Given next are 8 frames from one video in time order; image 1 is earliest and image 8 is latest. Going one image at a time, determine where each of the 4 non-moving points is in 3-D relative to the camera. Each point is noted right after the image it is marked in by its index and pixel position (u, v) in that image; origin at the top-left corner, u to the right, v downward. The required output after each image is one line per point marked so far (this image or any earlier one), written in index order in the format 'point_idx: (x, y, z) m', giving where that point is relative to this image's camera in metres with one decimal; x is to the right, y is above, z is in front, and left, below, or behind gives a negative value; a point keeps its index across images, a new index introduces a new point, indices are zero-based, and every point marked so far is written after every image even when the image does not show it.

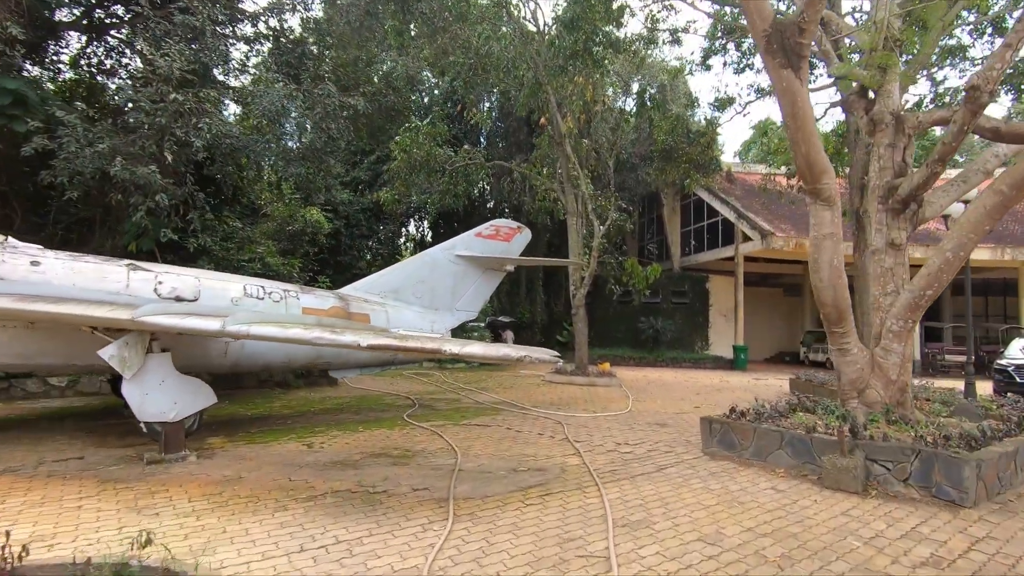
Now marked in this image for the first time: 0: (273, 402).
0: (-3.9, -1.9, +8.9) m
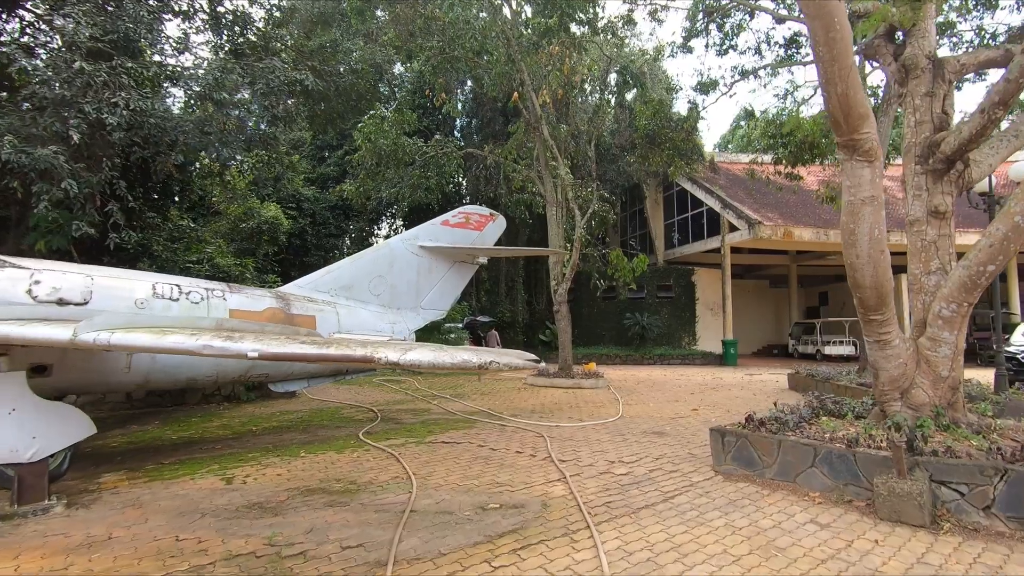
0: (-4.3, -1.9, +7.7) m
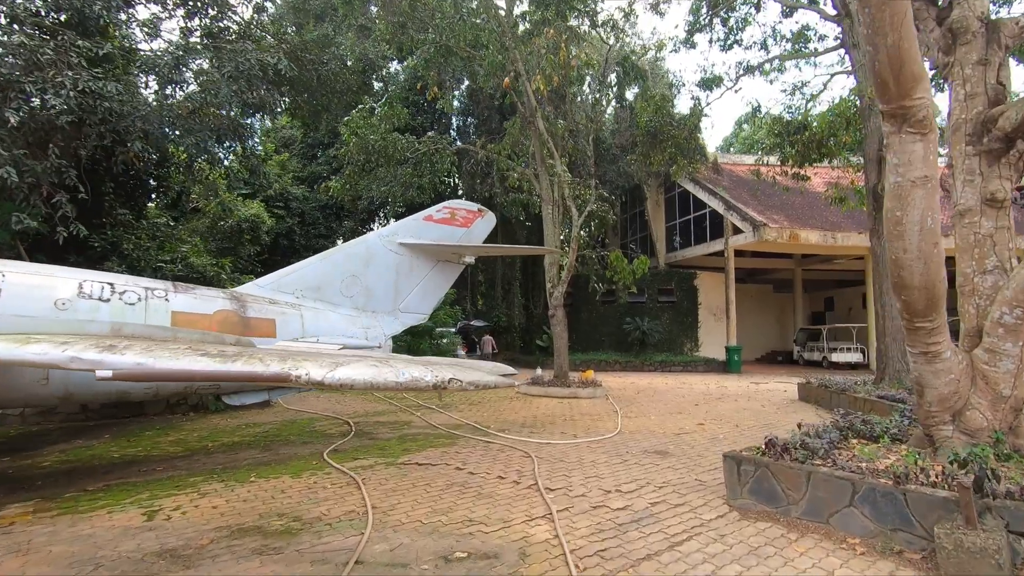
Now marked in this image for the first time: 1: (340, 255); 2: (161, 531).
0: (-4.5, -1.9, +7.0) m
1: (-2.1, +0.4, +6.5) m
2: (-2.3, -1.6, +3.5) m
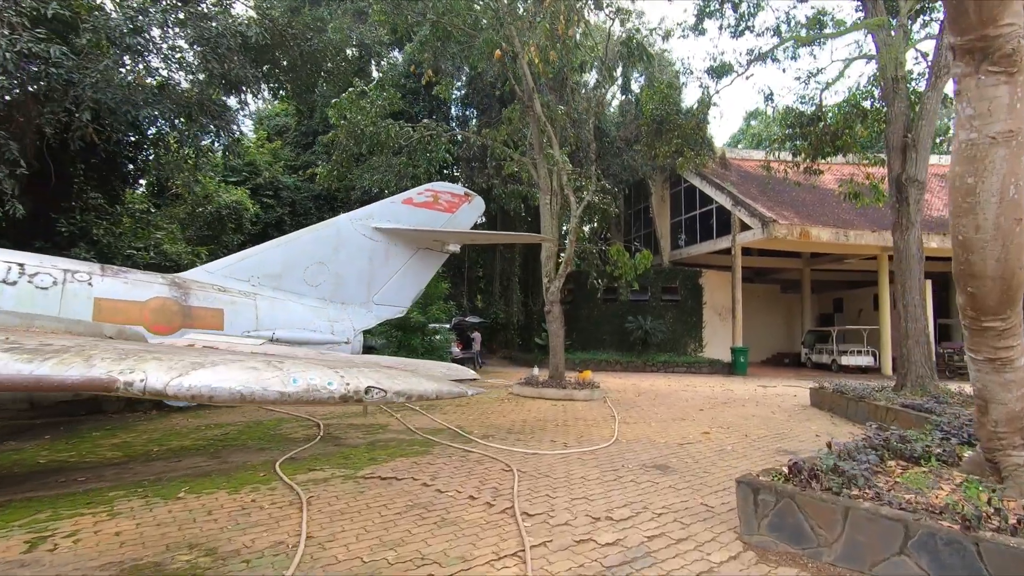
0: (-4.6, -1.7, +6.3) m
1: (-2.2, +0.5, +5.8) m
2: (-2.5, -1.4, +2.8) m
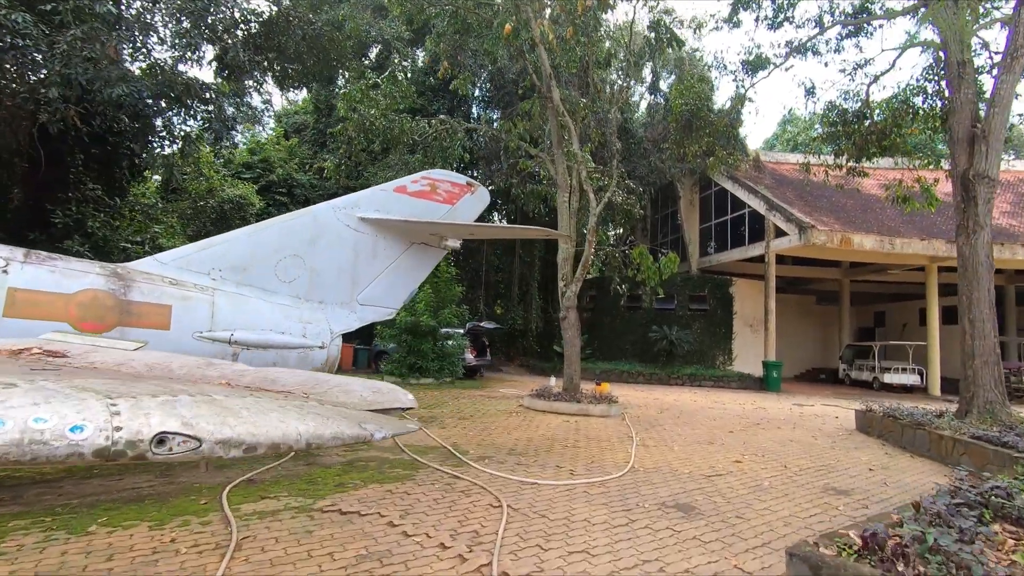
0: (-4.6, -1.7, +5.7) m
1: (-2.2, +0.6, +5.1) m
2: (-2.6, -1.4, +2.1) m
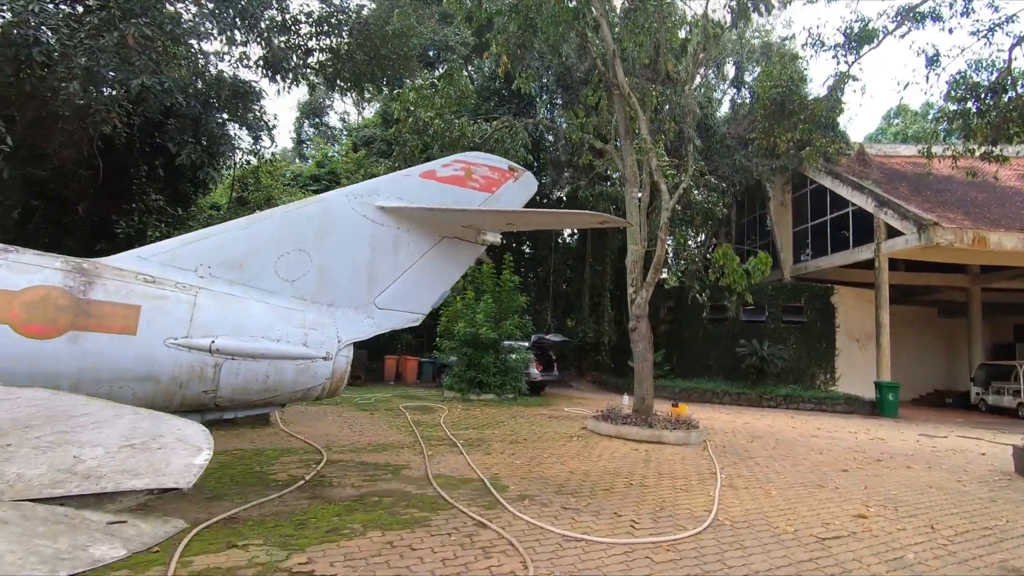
0: (-4.2, -1.7, +5.3) m
1: (-1.9, +0.6, +4.4) m
2: (-2.7, -1.3, +1.4) m
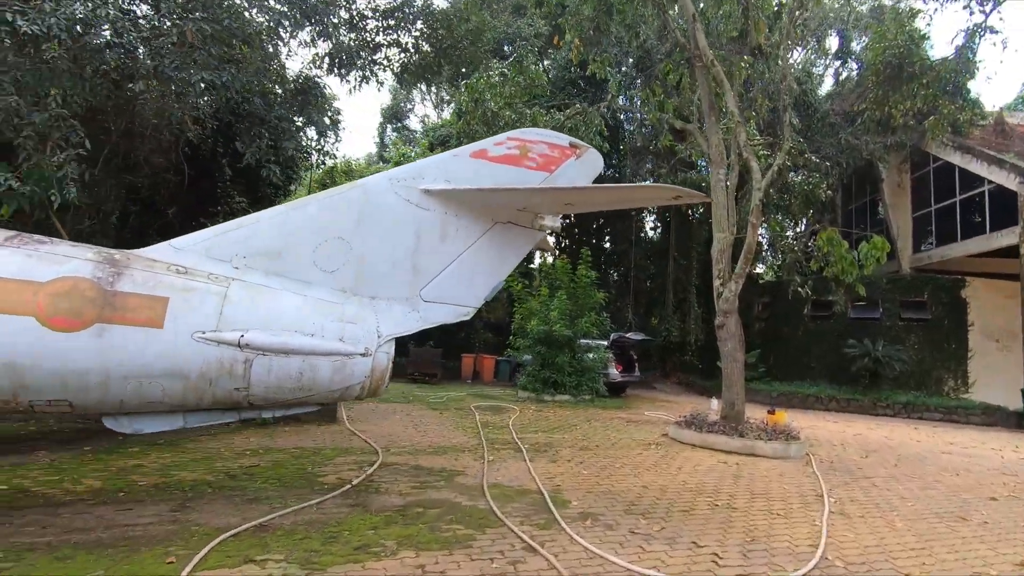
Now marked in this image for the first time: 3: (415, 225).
0: (-3.6, -1.6, +5.3) m
1: (-1.5, +0.6, +4.1) m
2: (-2.7, -1.2, +1.3) m
3: (-0.8, +0.5, +4.3) m
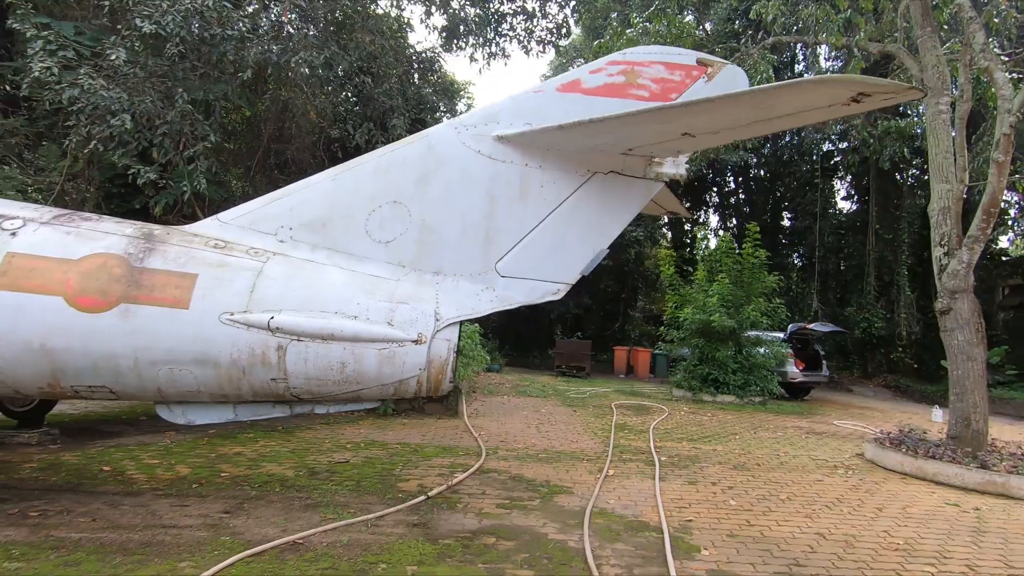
0: (-2.5, -1.5, +5.3) m
1: (-0.9, +0.8, +3.5) m
2: (-2.9, -1.1, +1.2) m
3: (-0.2, +0.7, +3.5) m
